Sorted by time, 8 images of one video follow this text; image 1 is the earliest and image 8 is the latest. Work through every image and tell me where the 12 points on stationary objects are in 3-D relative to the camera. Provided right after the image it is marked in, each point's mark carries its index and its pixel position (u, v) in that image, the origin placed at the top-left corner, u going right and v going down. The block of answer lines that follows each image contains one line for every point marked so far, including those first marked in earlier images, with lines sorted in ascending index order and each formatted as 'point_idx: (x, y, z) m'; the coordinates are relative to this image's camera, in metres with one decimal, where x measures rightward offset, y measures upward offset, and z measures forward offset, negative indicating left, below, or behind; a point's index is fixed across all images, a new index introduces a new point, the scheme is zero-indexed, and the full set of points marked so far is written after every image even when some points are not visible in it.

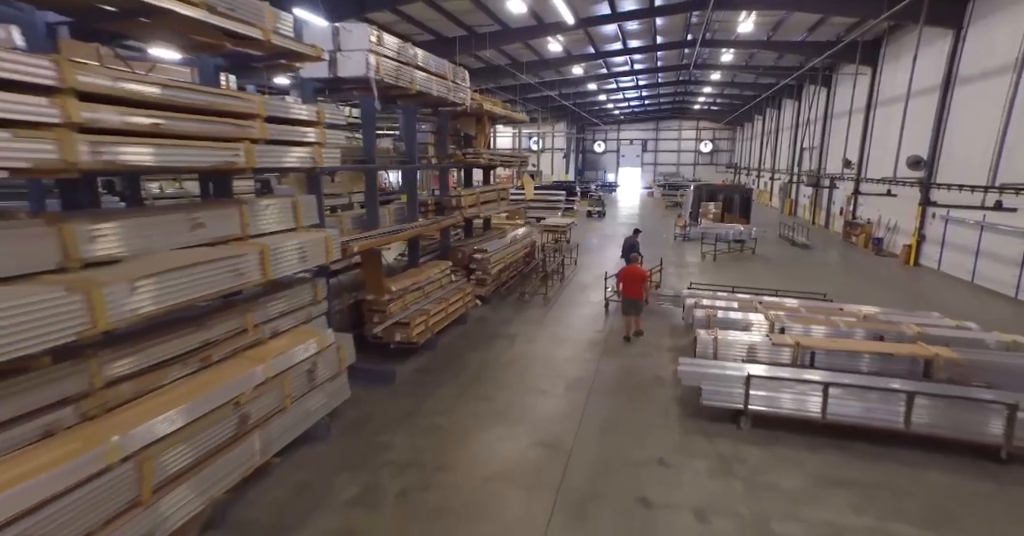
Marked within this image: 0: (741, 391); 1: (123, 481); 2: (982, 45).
0: (+2.1, -1.1, +4.3) m
1: (-2.1, -1.2, +2.5) m
2: (+8.3, +4.0, +8.6) m
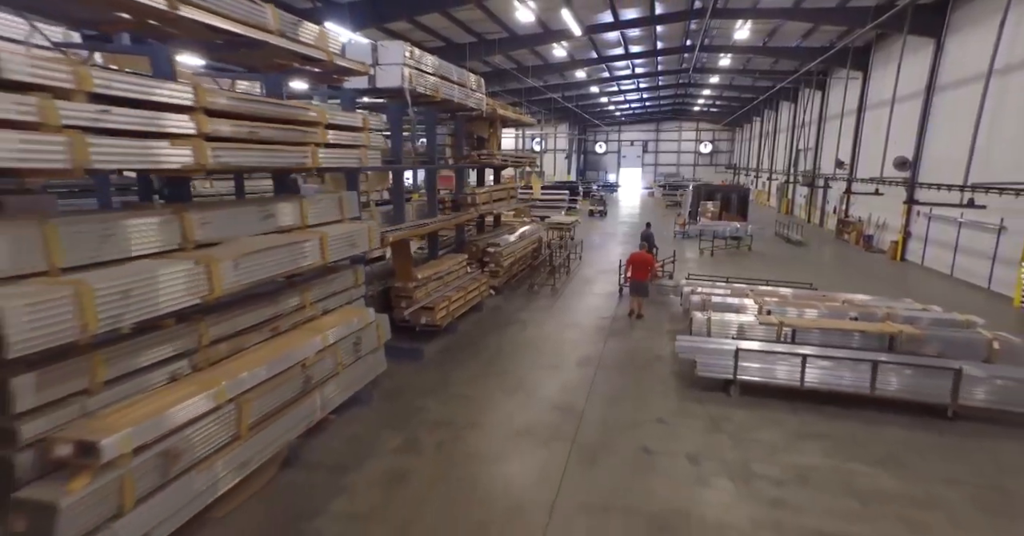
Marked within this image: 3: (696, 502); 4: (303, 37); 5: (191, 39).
0: (+2.3, -1.0, +5.0) m
1: (-1.9, -1.0, +3.2) m
2: (+8.5, +4.1, +9.2) m
3: (+1.3, -1.6, +3.4) m
4: (-1.8, +1.9, +4.0) m
5: (-2.2, +1.6, +3.3) m
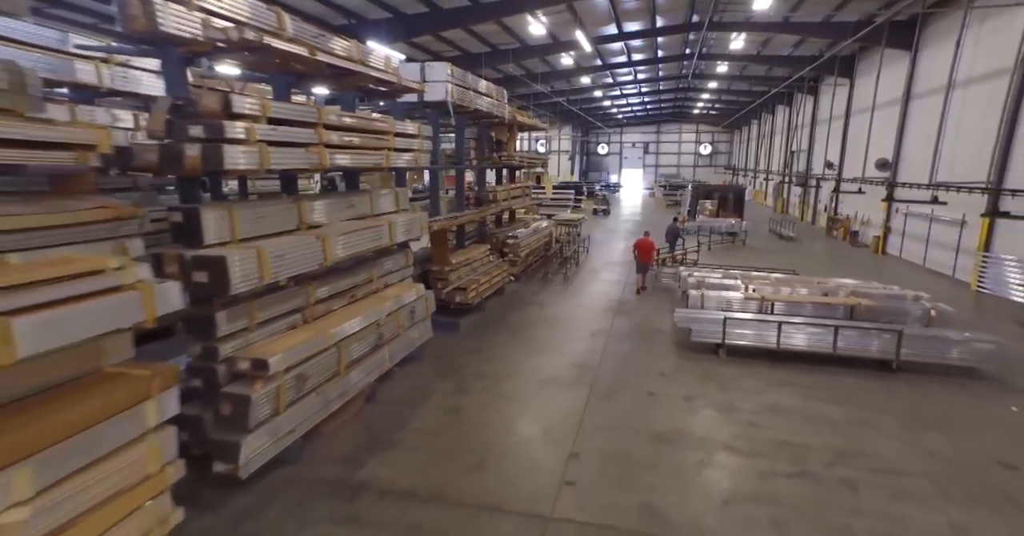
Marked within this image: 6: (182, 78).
0: (+2.6, -0.7, +6.1) m
1: (-1.6, -0.8, +4.3) m
2: (+8.8, +4.3, +10.3) m
3: (+1.7, -1.4, +4.5) m
4: (-1.4, +2.1, +5.1) m
5: (-1.9, +1.8, +4.4) m
6: (-2.3, +1.3, +3.4) m
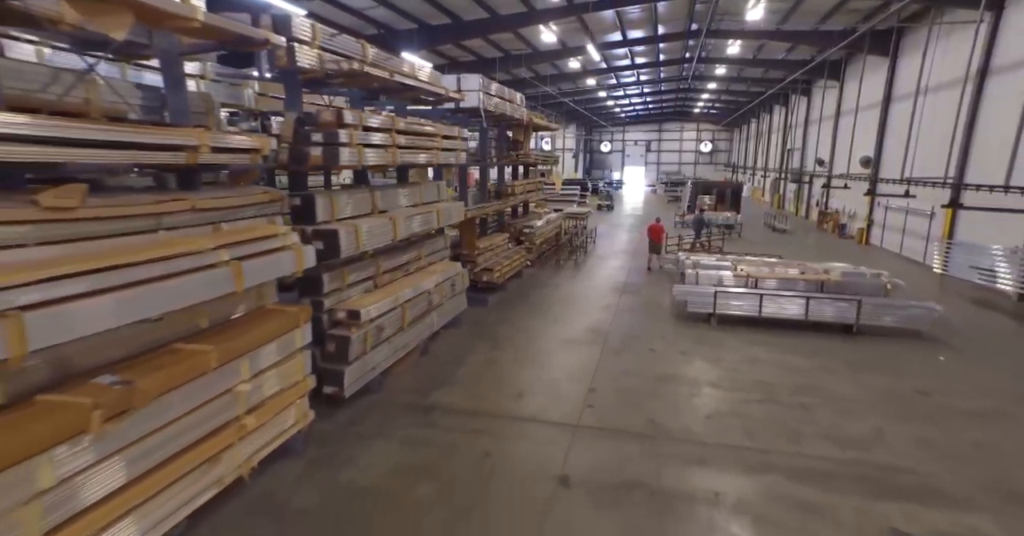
0: (+2.9, -0.5, +7.2) m
1: (-1.2, -0.5, +5.4) m
2: (+9.2, +4.6, +11.4) m
3: (+2.0, -1.2, +5.6) m
4: (-1.1, +2.4, +6.2) m
5: (-1.5, +2.1, +5.5) m
6: (-2.0, +1.6, +4.5) m
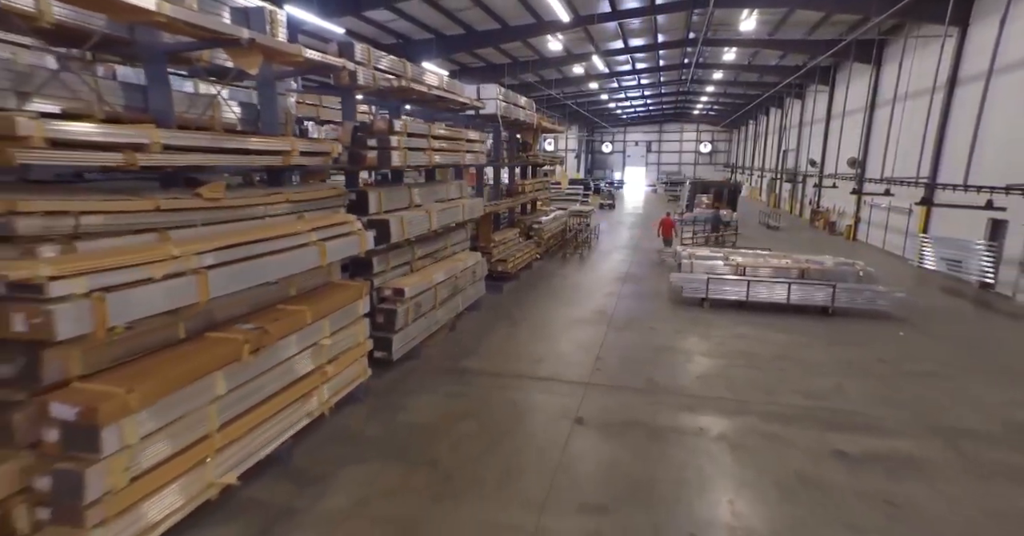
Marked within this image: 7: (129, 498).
0: (+3.2, -0.3, +8.0) m
1: (-1.0, -0.4, +6.3) m
2: (+9.4, +4.7, +12.2) m
3: (+2.2, -1.0, +6.5) m
4: (-0.9, +2.6, +7.1) m
5: (-1.3, +2.2, +6.4) m
6: (-1.8, +1.8, +5.4) m
7: (-2.0, -1.2, +2.5) m
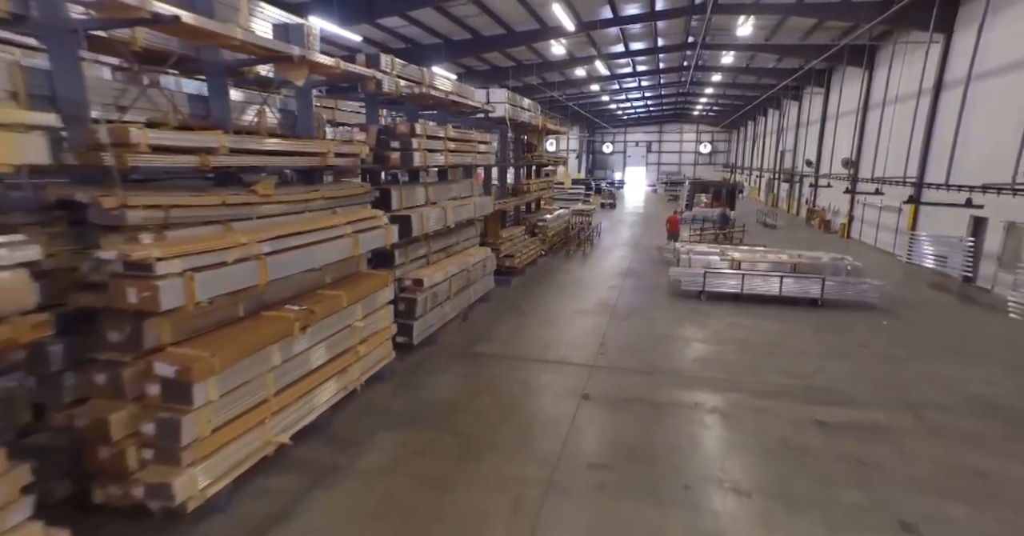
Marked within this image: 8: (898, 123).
0: (+3.3, -0.2, +8.5) m
1: (-0.9, -0.3, +6.7) m
2: (+9.6, +4.8, +12.7) m
3: (+2.4, -0.9, +7.0) m
4: (-0.7, +2.7, +7.5) m
5: (-1.2, +2.3, +6.8) m
6: (-1.6, +1.9, +5.8) m
7: (-1.8, -1.1, +3.0) m
8: (+9.0, +3.4, +11.4) m
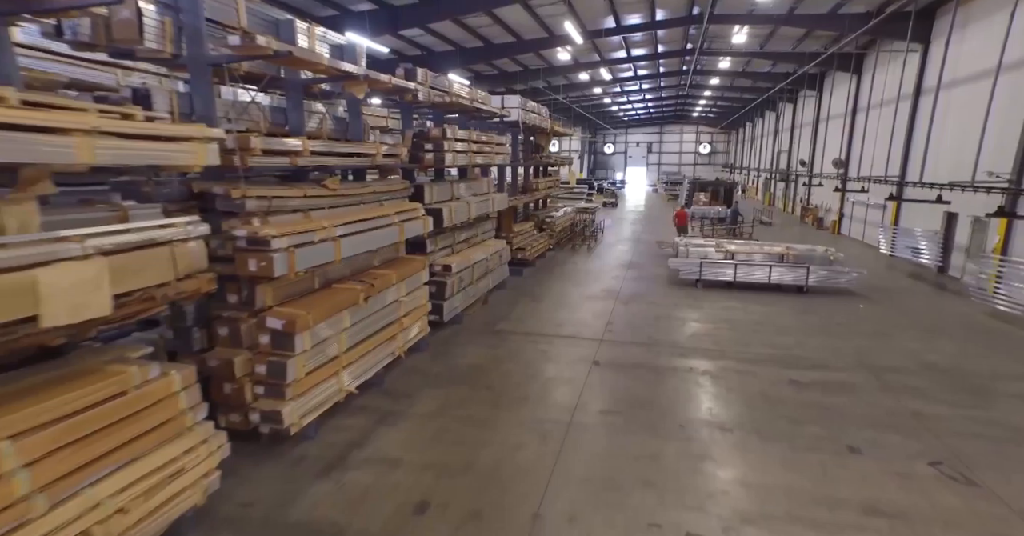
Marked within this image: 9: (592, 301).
0: (+3.5, 0.0, +9.3) m
1: (-0.7, -0.1, +7.5) m
2: (+9.8, +5.0, +13.5) m
3: (+2.6, -0.7, +7.8) m
4: (-0.5, +2.8, +8.3) m
5: (-0.9, +2.5, +7.6) m
6: (-1.4, +2.0, +6.6) m
7: (-1.6, -0.9, +3.8) m
8: (+9.2, +3.6, +12.2) m
9: (+1.4, -0.6, +8.5) m
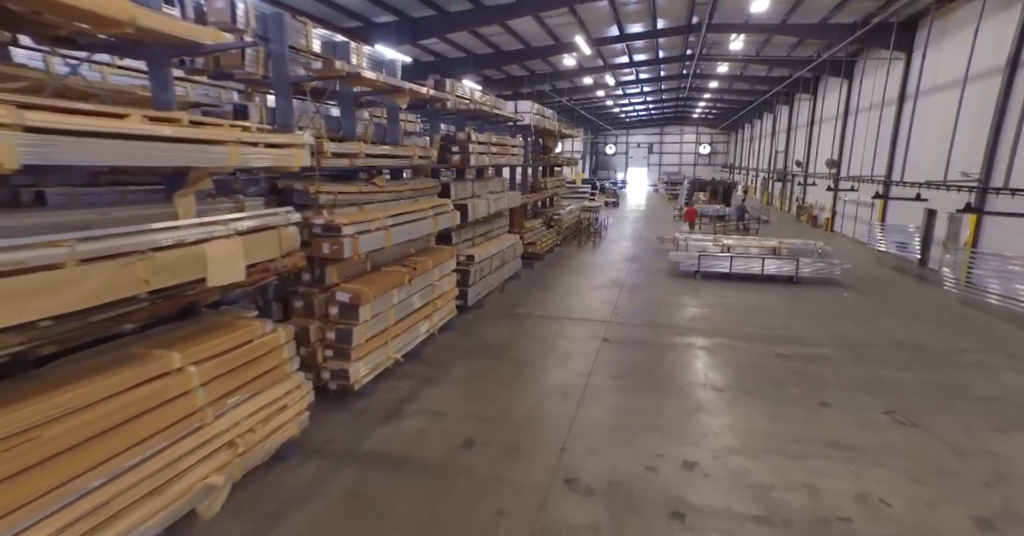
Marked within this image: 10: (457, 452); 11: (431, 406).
0: (+3.8, +0.1, +10.0) m
1: (-0.4, 0.0, +8.3) m
2: (+10.1, +5.1, +14.2) m
3: (+2.9, -0.6, +8.5) m
4: (-0.3, +3.0, +9.0) m
5: (-0.7, +2.6, +8.4) m
6: (-1.2, +2.2, +7.4) m
7: (-1.4, -0.8, +4.5) m
8: (+9.5, +3.7, +12.9) m
9: (+1.6, -0.5, +9.3) m
10: (-0.4, -1.4, +3.7) m
11: (-0.7, -1.3, +4.5) m
